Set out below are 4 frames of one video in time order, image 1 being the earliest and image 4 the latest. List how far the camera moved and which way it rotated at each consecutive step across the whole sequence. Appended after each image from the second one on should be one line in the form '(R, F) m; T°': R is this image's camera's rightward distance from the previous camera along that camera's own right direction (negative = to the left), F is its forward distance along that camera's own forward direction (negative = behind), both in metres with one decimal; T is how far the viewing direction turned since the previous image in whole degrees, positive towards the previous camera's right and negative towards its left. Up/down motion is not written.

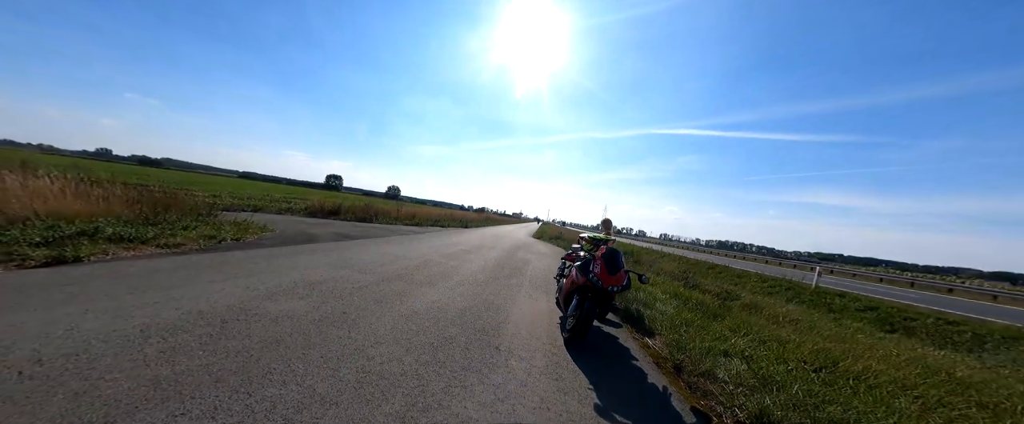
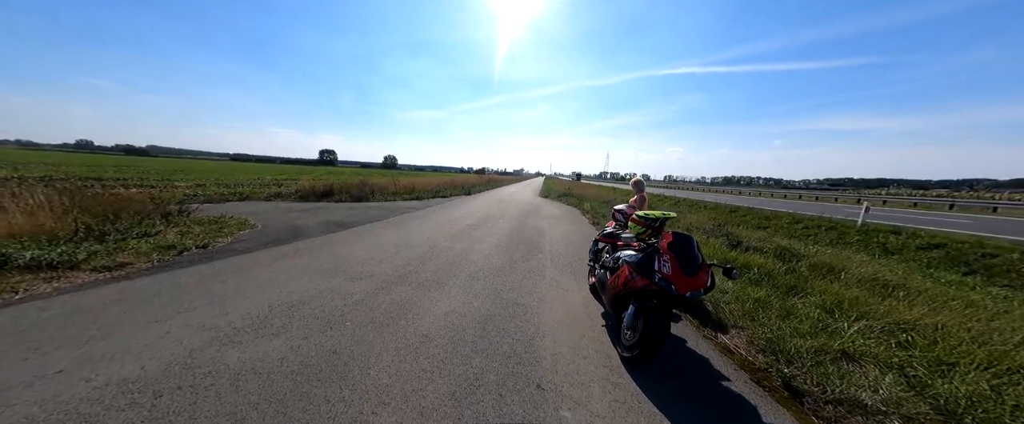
(-0.3, +1.2) m; -1°
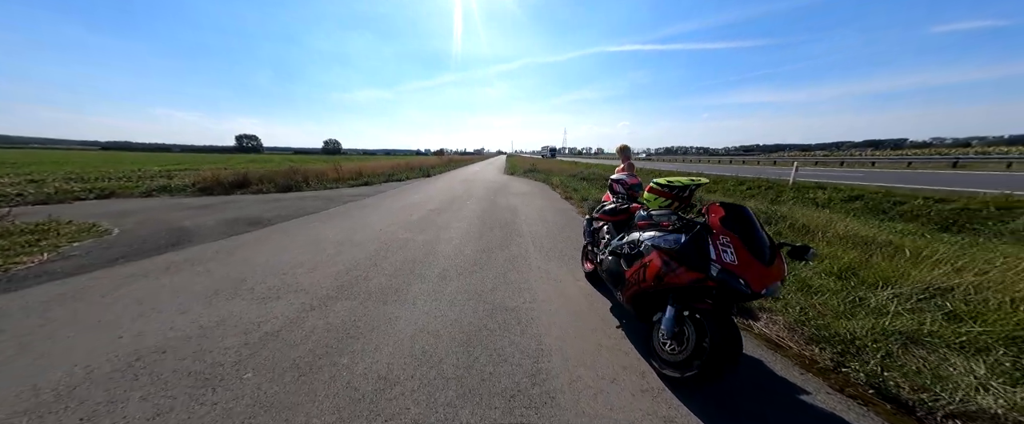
(-0.2, +1.0) m; +8°
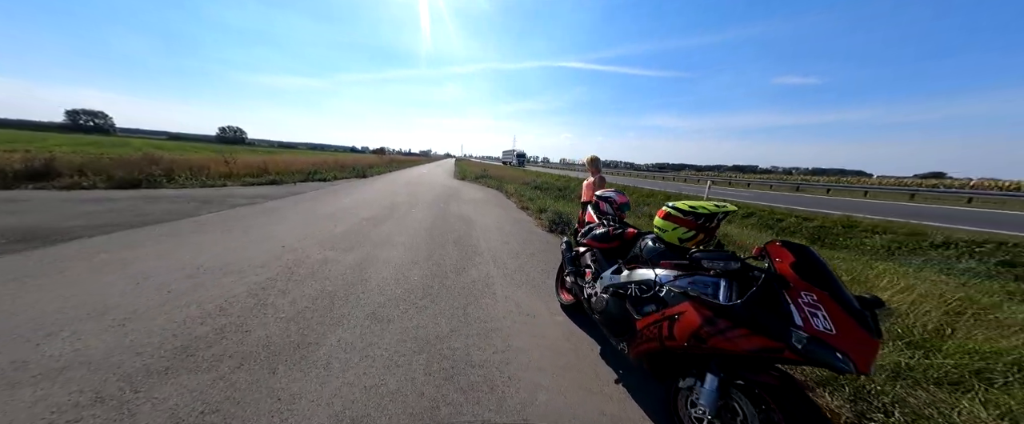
(-0.3, +0.9) m; +12°
